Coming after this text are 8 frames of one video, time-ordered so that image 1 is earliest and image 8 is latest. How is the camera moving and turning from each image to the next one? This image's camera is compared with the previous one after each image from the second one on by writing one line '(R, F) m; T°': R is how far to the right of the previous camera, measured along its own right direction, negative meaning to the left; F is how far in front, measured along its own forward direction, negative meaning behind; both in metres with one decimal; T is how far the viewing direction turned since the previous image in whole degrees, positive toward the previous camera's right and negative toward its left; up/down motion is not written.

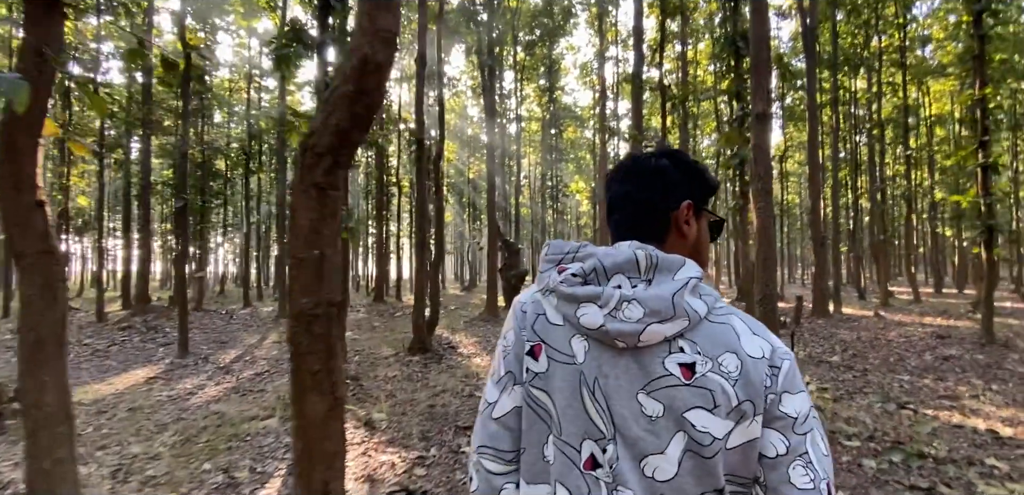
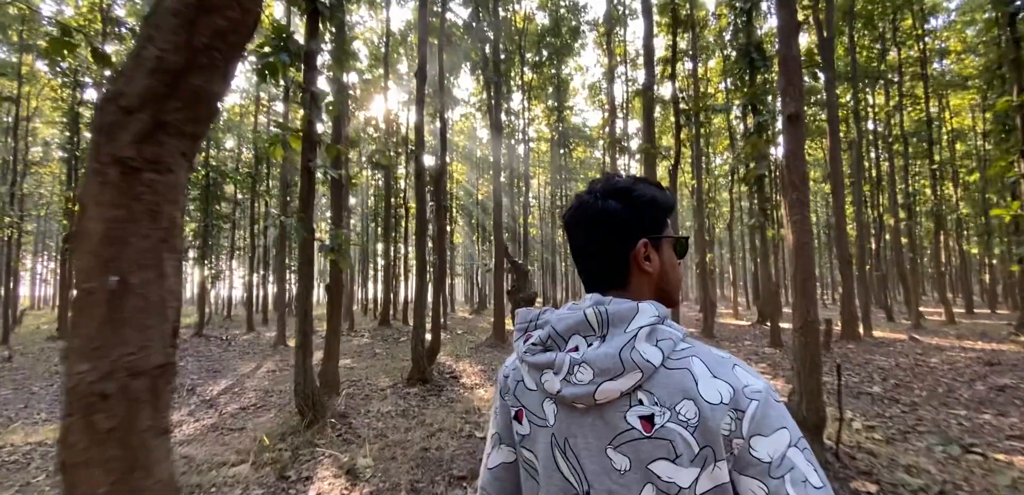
(+0.1, +0.5) m; -1°
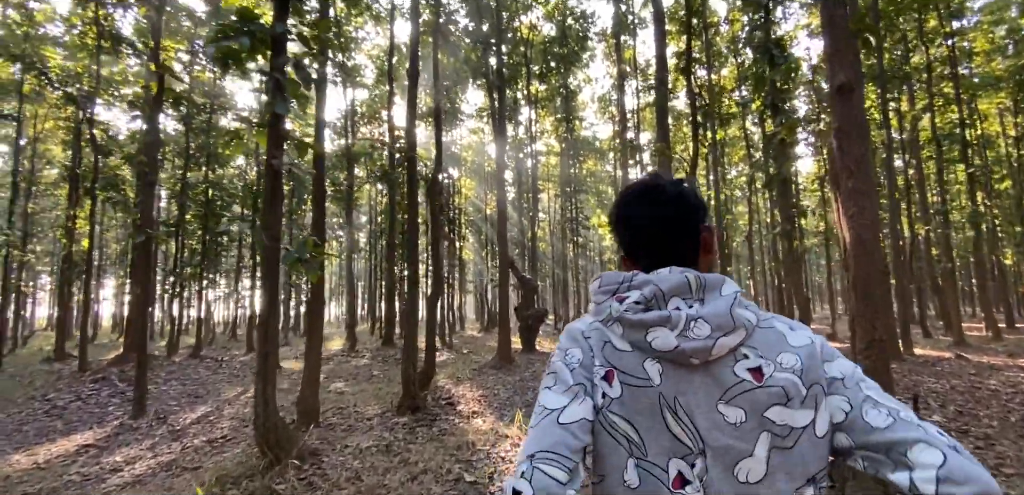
(+0.2, +0.7) m; -2°
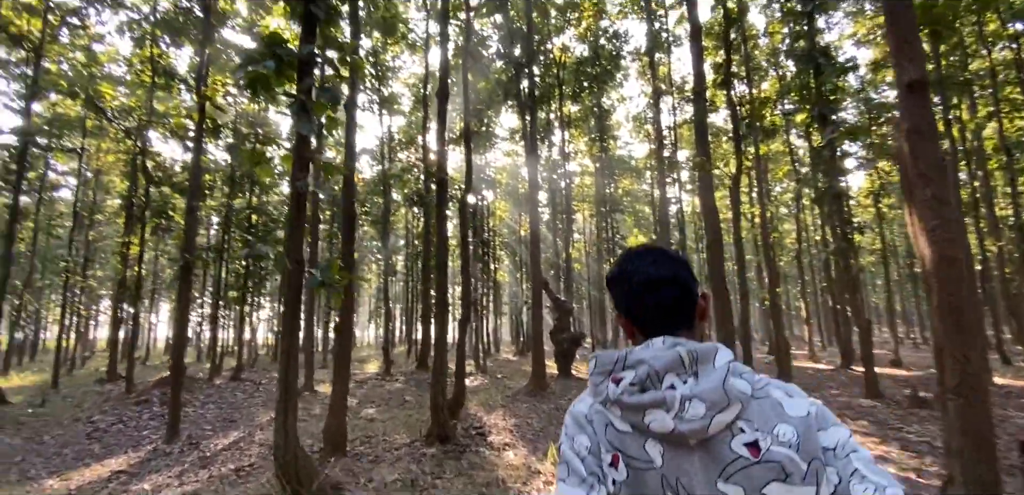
(+0.1, +0.3) m; -4°
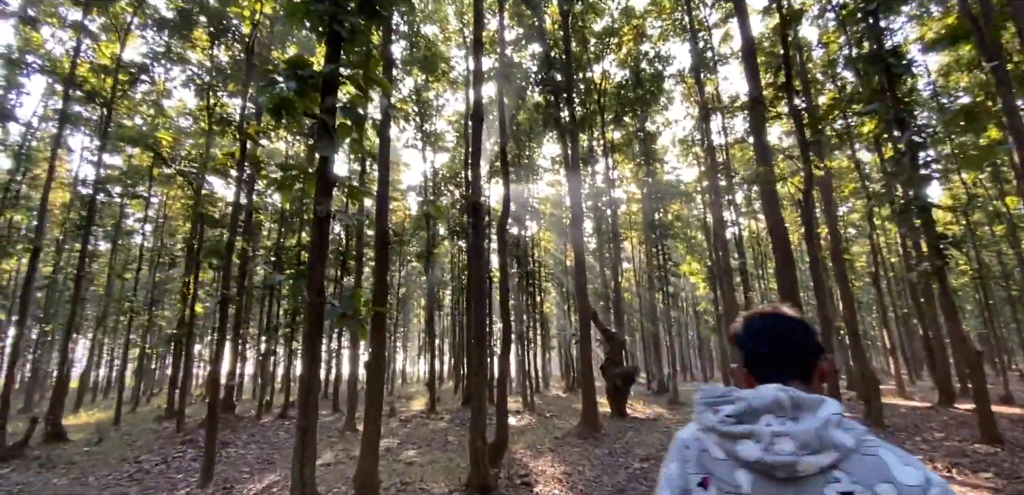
(+0.1, +0.5) m; -6°
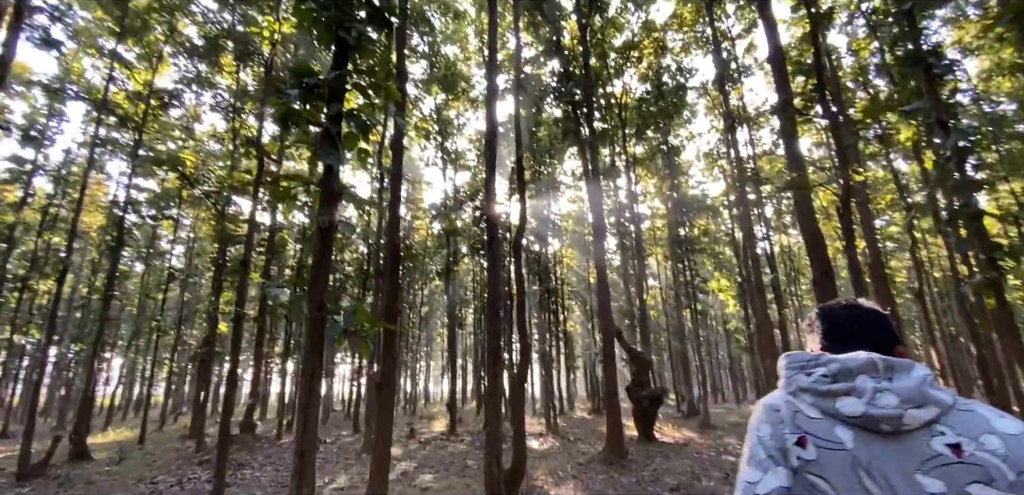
(+0.1, +0.3) m; -3°
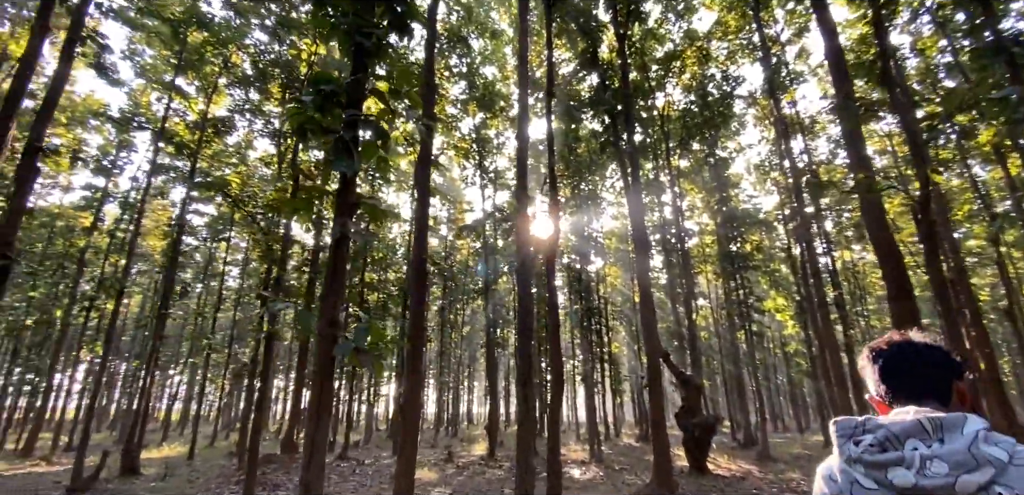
(+0.1, +0.4) m; -5°
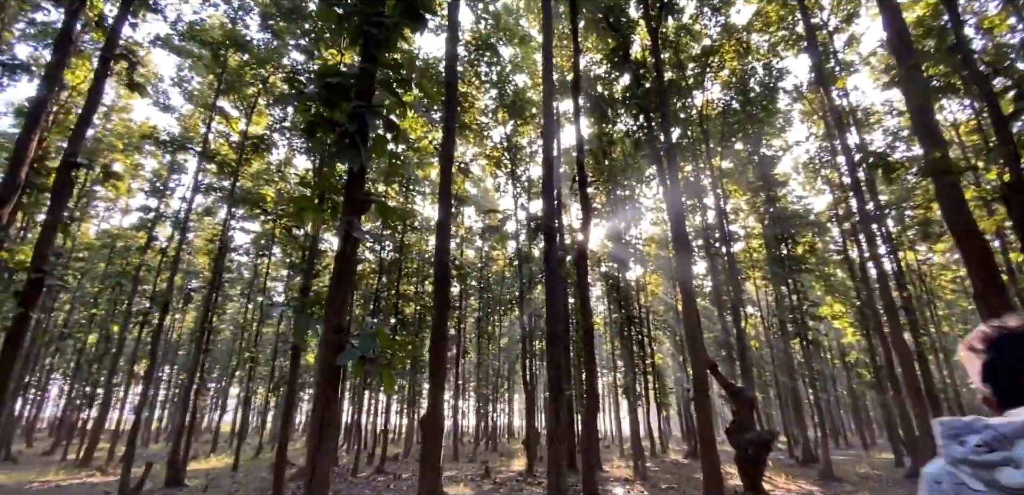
(+0.1, +0.4) m; -5°
